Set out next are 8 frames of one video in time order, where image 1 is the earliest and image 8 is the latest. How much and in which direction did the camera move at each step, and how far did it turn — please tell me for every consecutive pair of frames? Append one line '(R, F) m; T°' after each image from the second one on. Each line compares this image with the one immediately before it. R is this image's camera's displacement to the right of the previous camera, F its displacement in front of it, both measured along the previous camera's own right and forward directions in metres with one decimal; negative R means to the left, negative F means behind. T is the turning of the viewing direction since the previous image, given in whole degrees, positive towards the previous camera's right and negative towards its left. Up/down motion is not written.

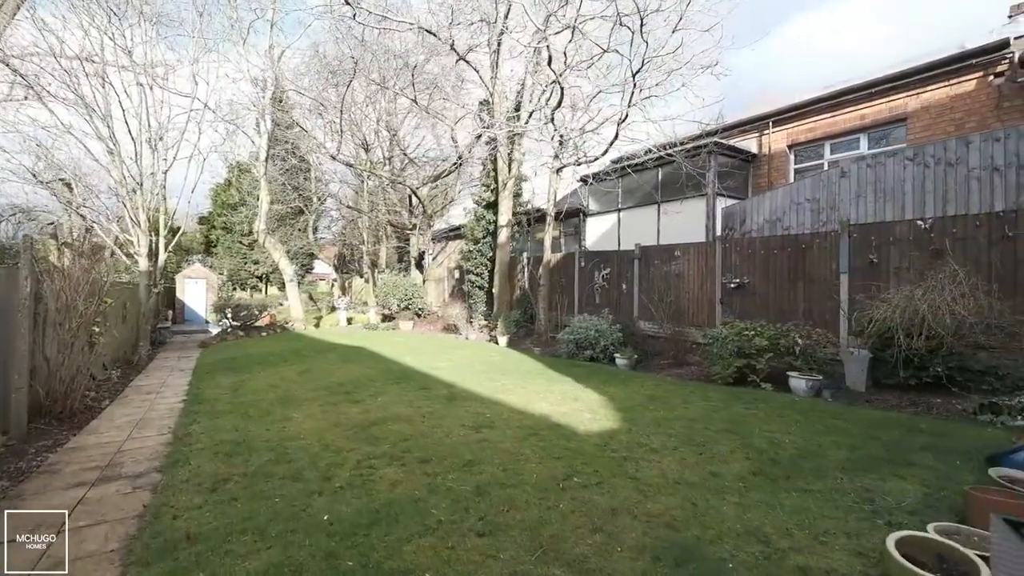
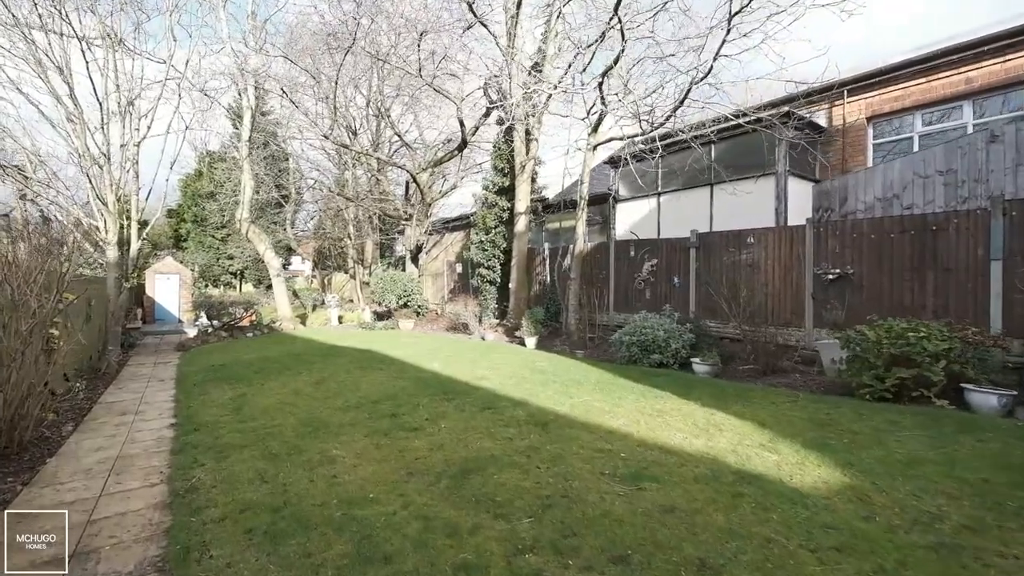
(-1.5, +1.7) m; +3°
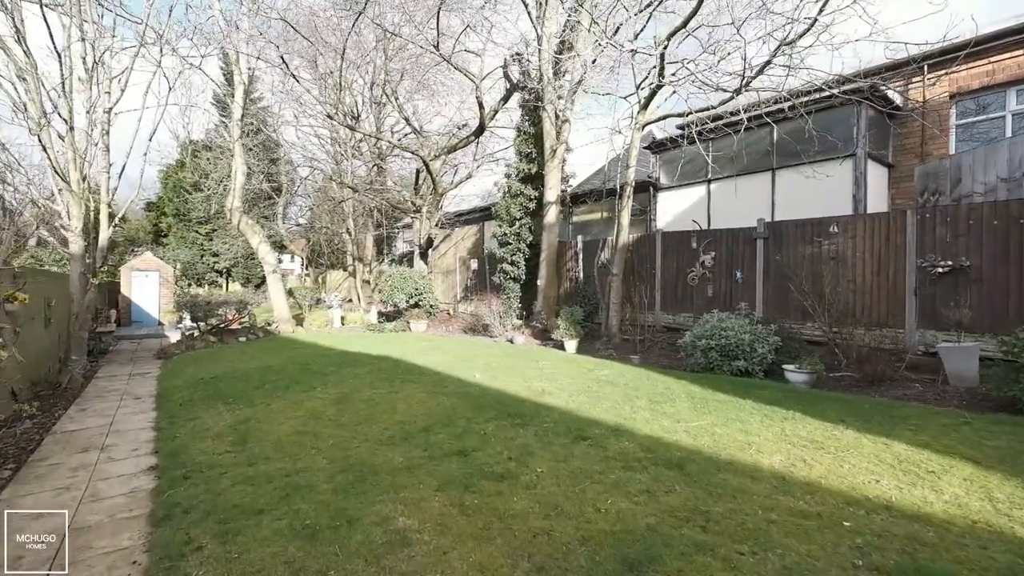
(-1.1, +1.5) m; +2°
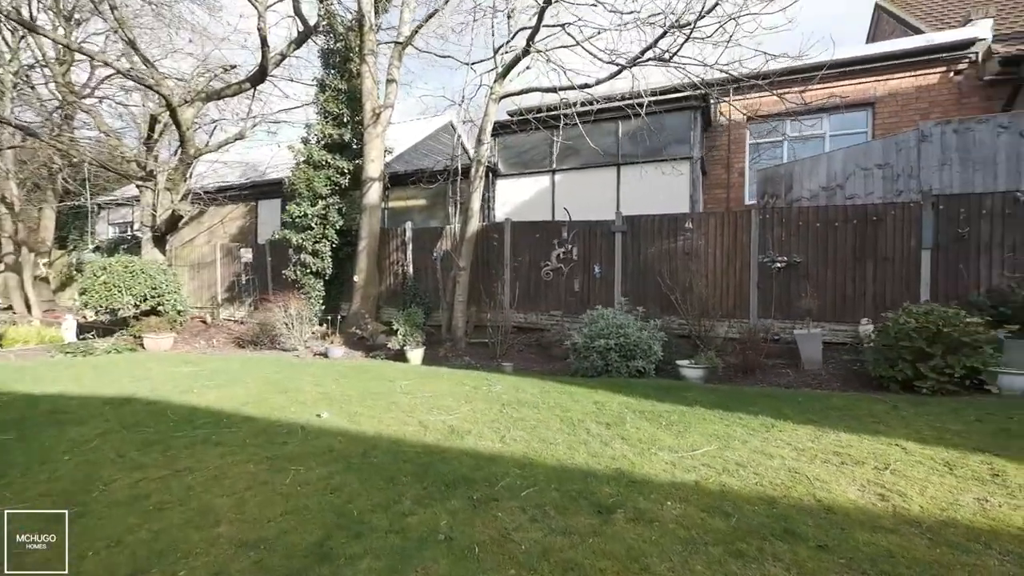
(-1.2, +2.3) m; +29°
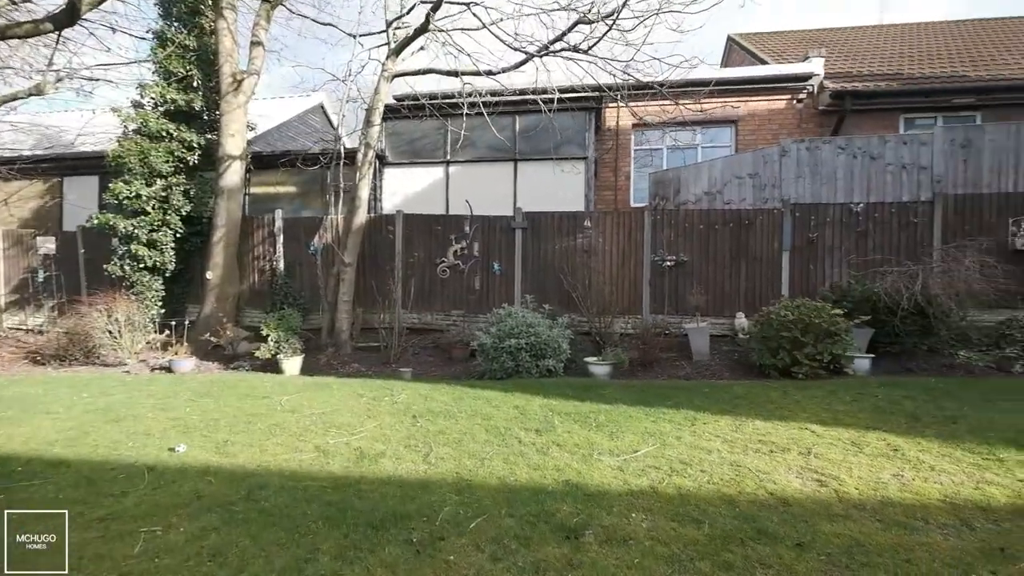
(-0.4, +0.5) m; +16°
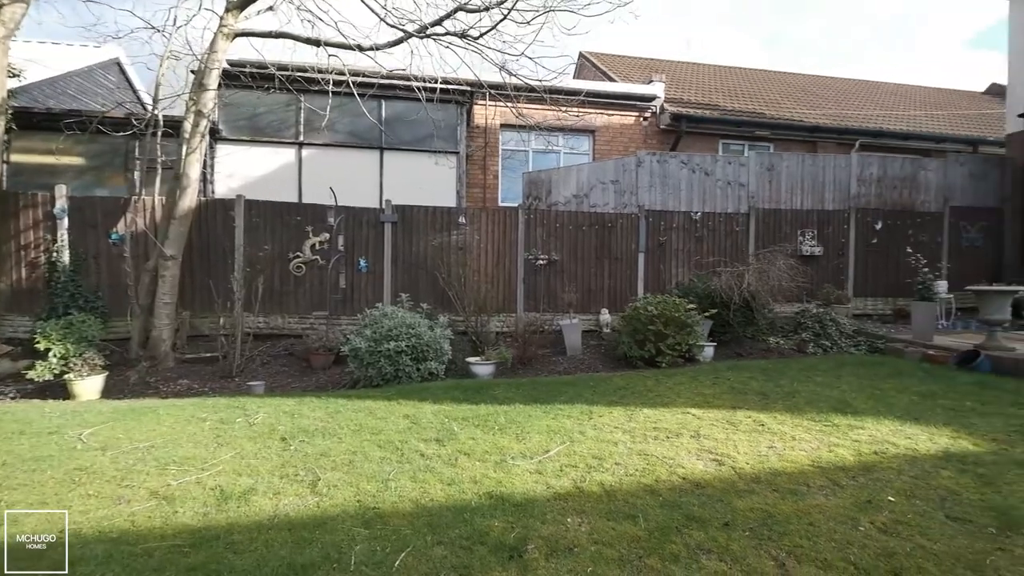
(-0.4, +0.4) m; +18°
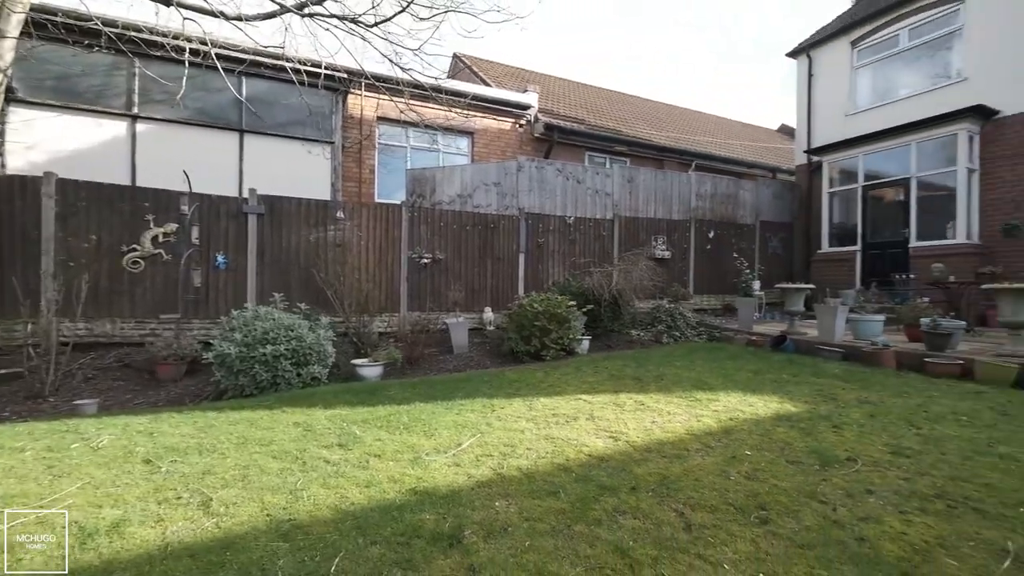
(-0.4, 0.0) m; +16°
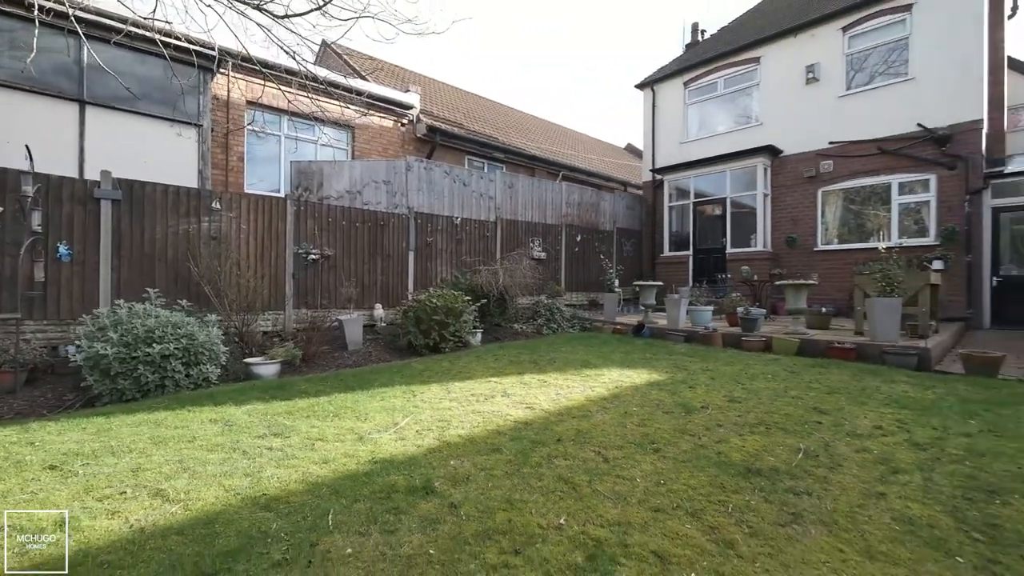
(-0.6, -0.4) m; +16°
